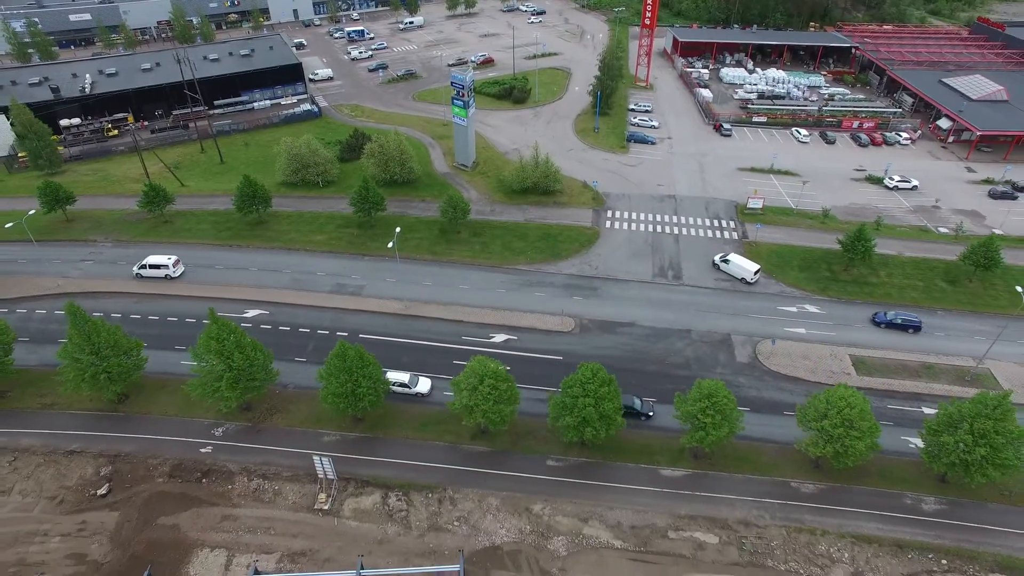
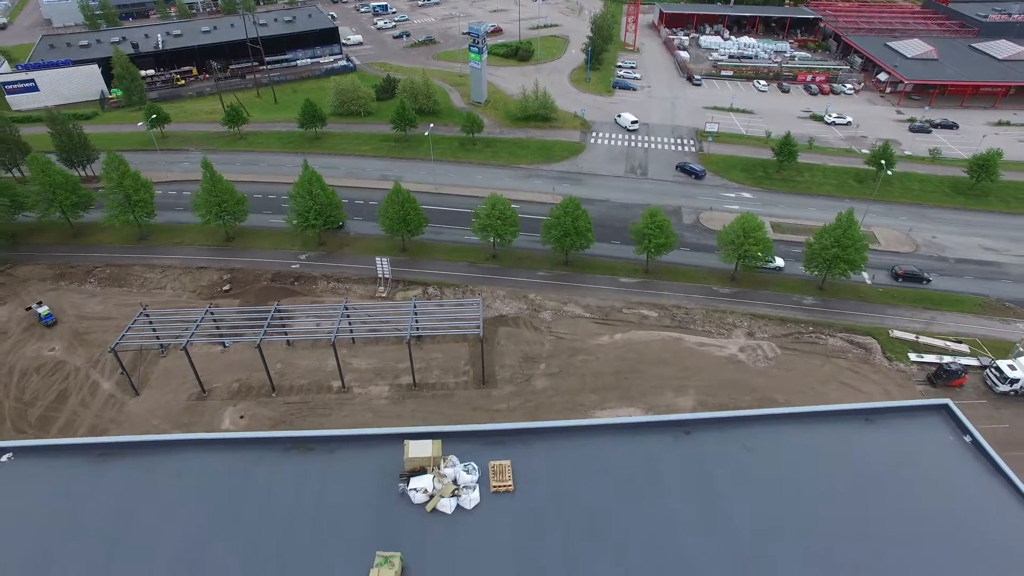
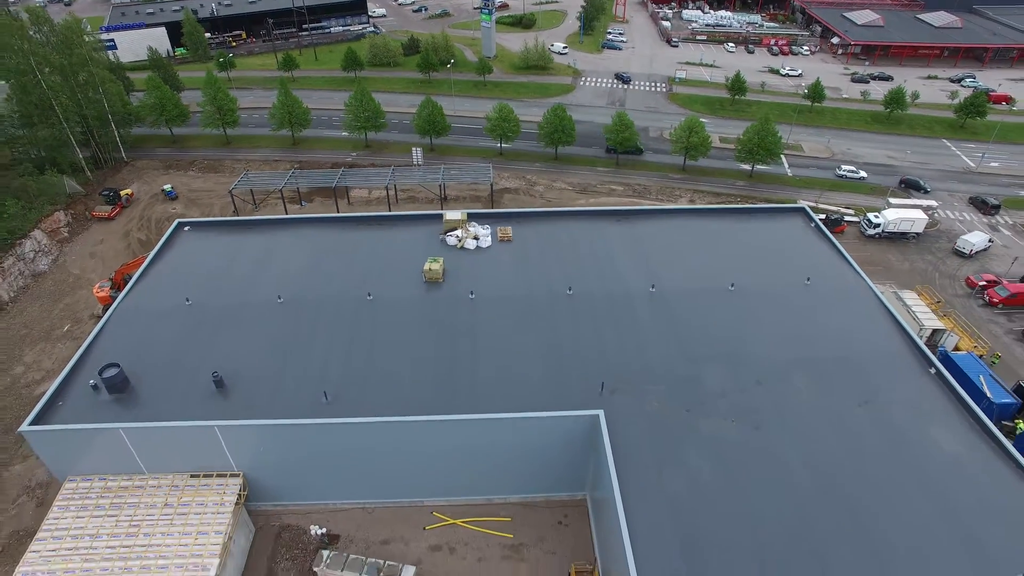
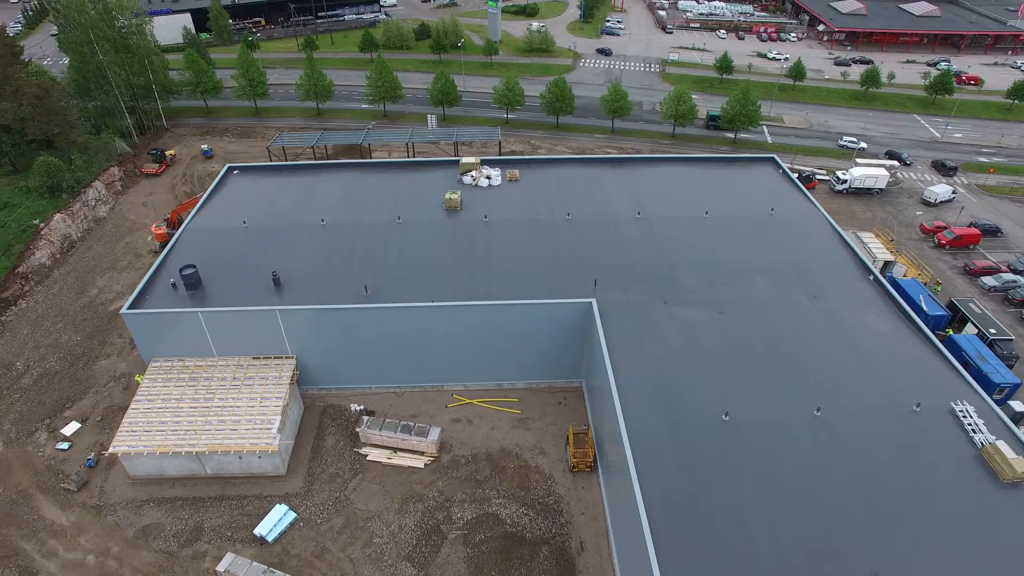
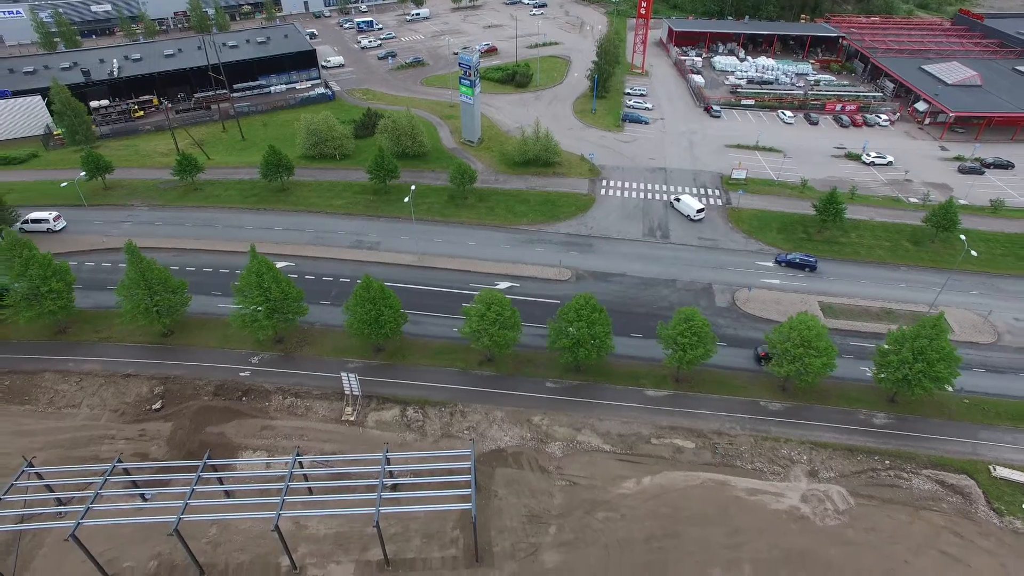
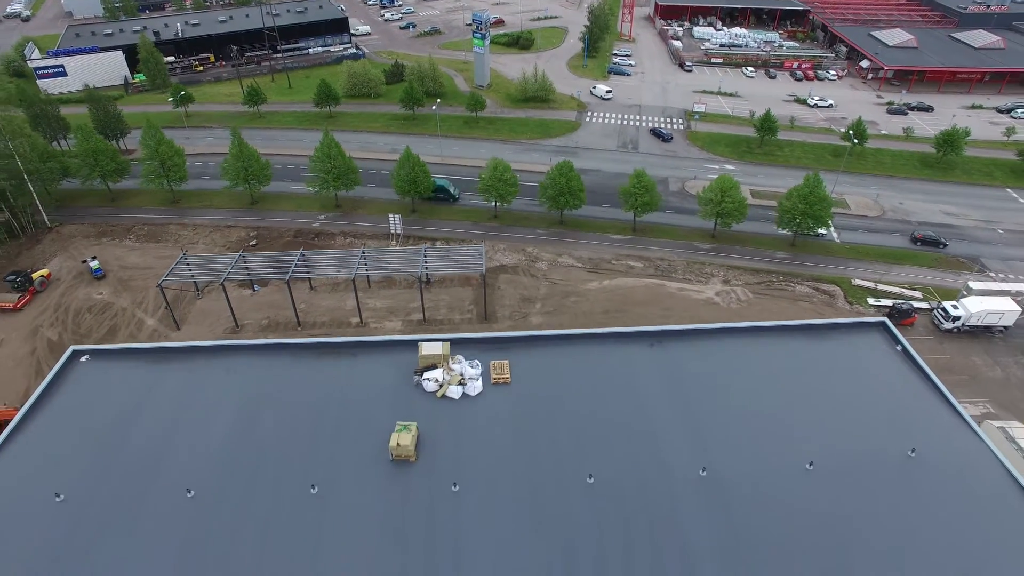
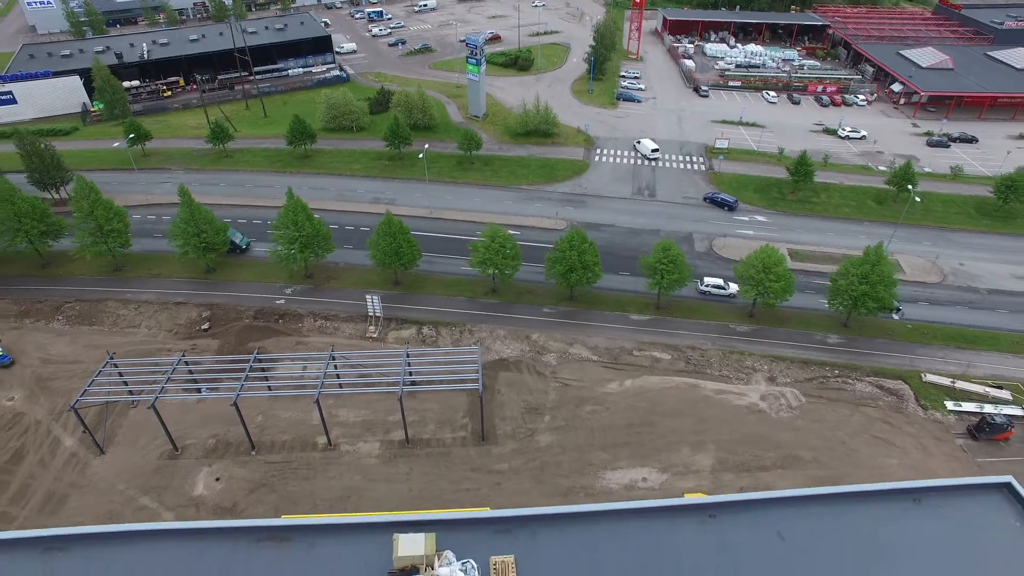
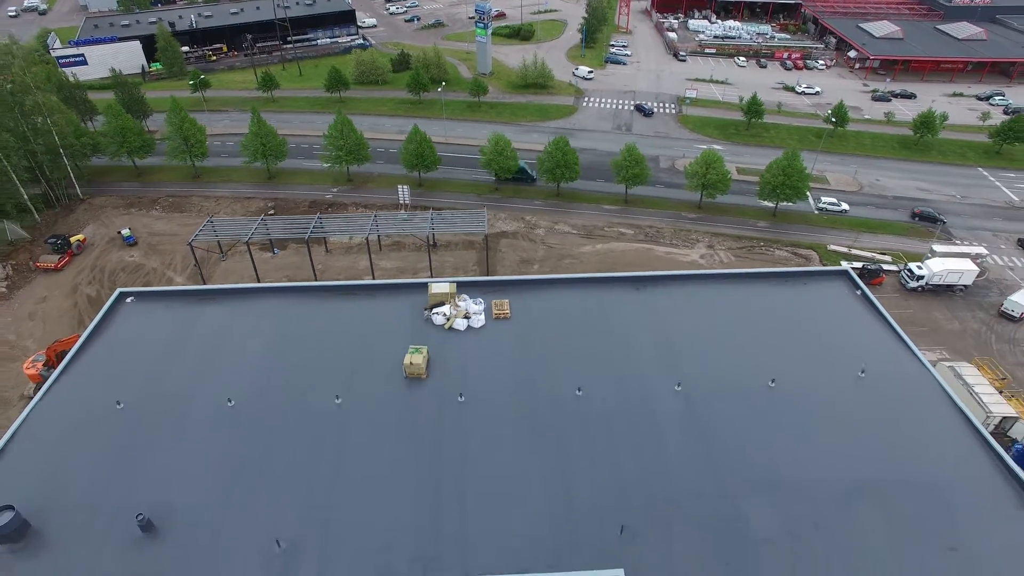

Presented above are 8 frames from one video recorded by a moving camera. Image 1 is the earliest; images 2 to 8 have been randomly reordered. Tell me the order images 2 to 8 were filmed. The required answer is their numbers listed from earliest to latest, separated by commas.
5, 7, 2, 6, 8, 3, 4
